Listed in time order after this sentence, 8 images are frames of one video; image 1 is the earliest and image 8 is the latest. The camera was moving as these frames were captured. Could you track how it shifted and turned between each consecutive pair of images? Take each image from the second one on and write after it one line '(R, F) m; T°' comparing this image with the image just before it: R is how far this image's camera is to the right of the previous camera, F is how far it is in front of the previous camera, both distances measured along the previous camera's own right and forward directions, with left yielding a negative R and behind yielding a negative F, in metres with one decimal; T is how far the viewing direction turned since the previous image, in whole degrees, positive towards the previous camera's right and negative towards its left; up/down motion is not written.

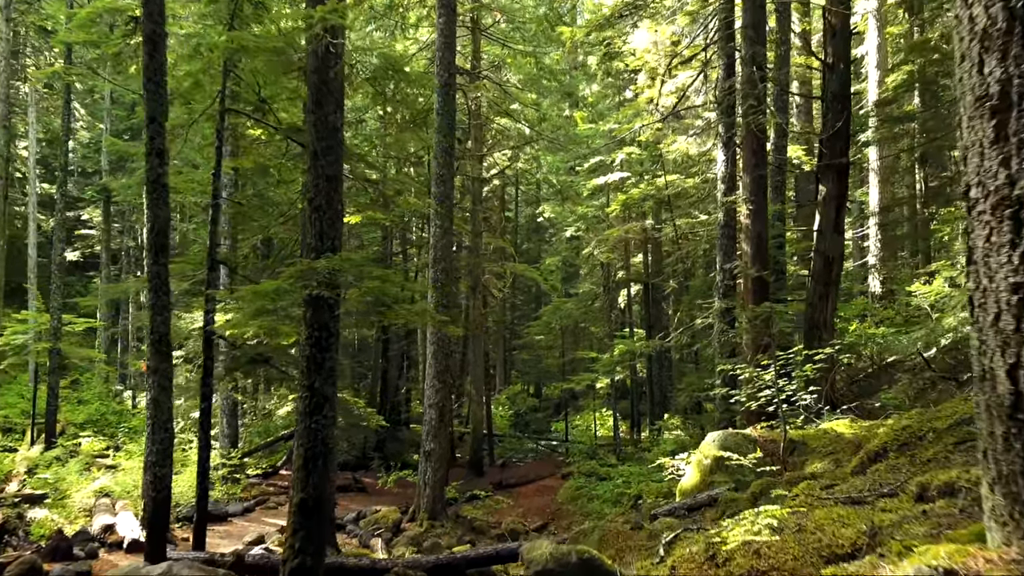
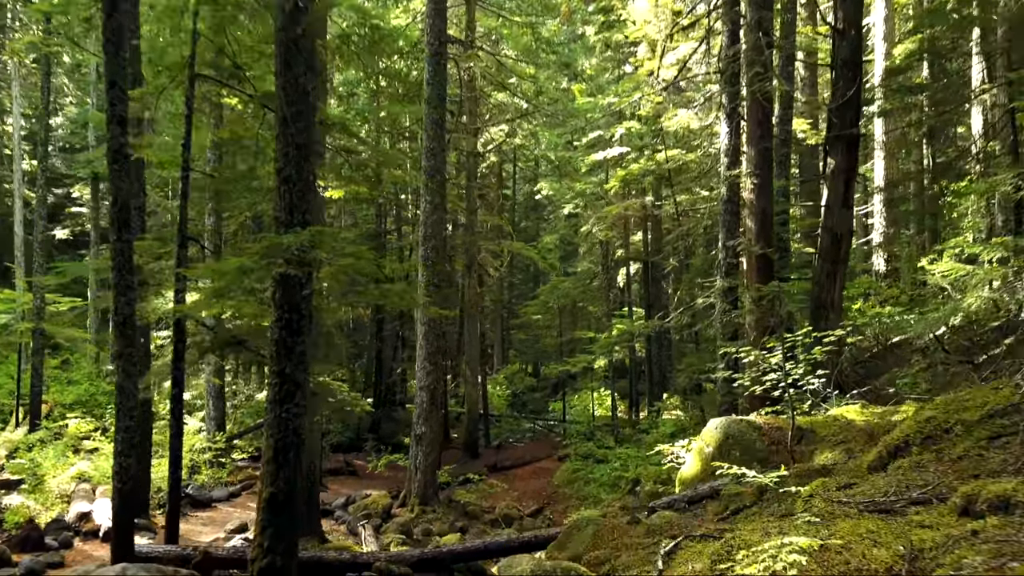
(+0.1, +0.5) m; 0°
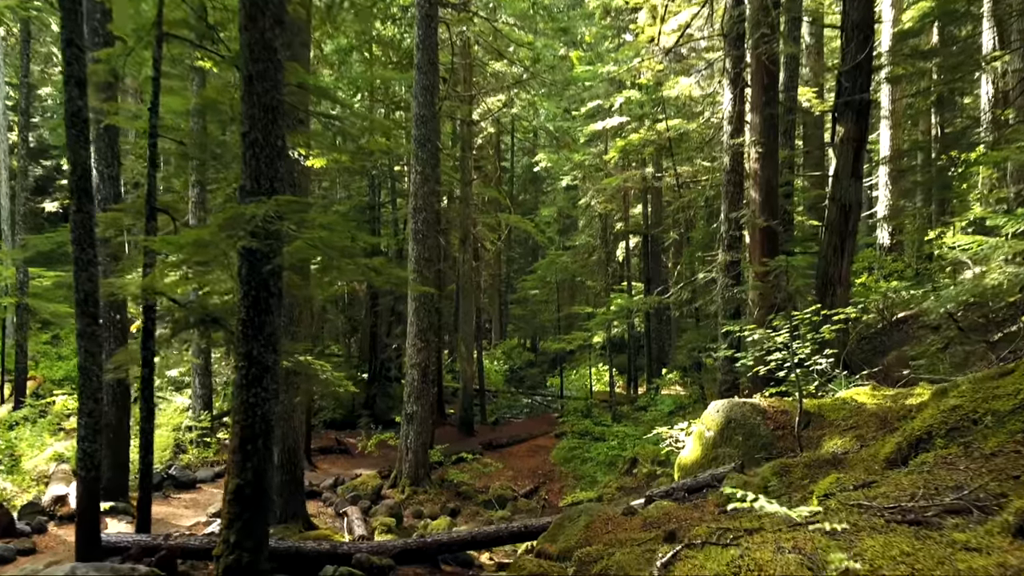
(+0.1, +0.4) m; 0°
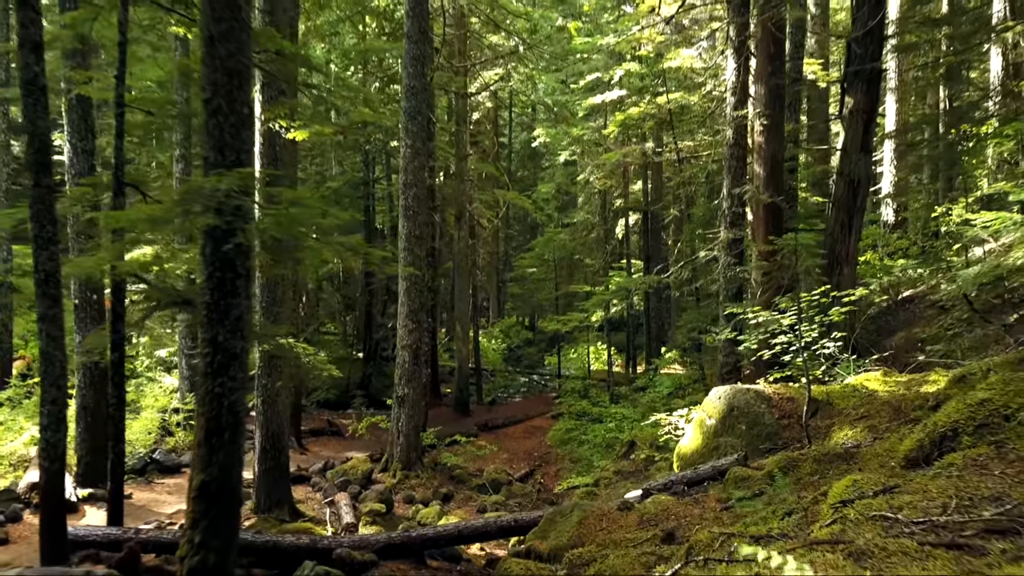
(+0.1, +0.4) m; 0°
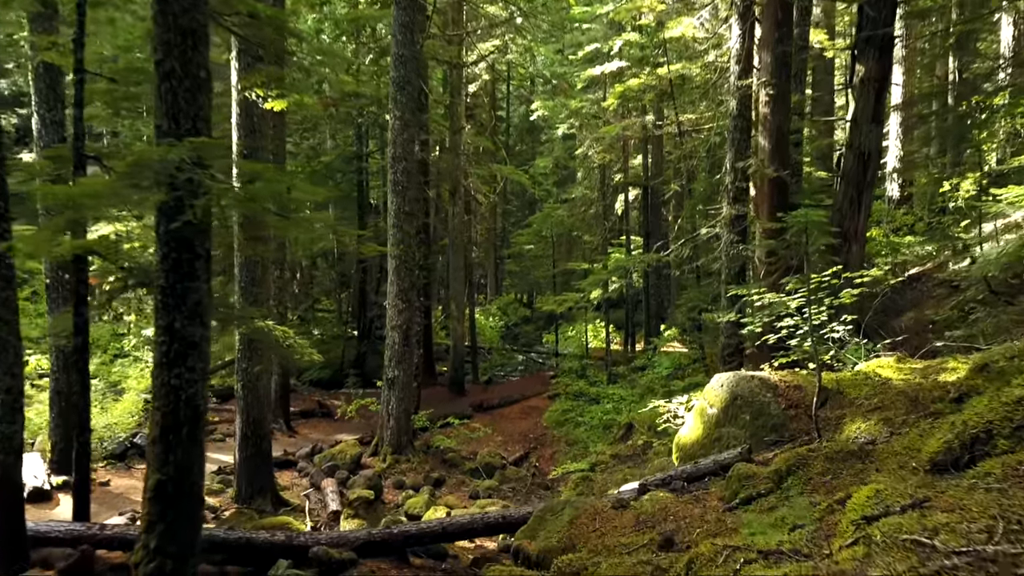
(+0.1, +0.4) m; 0°
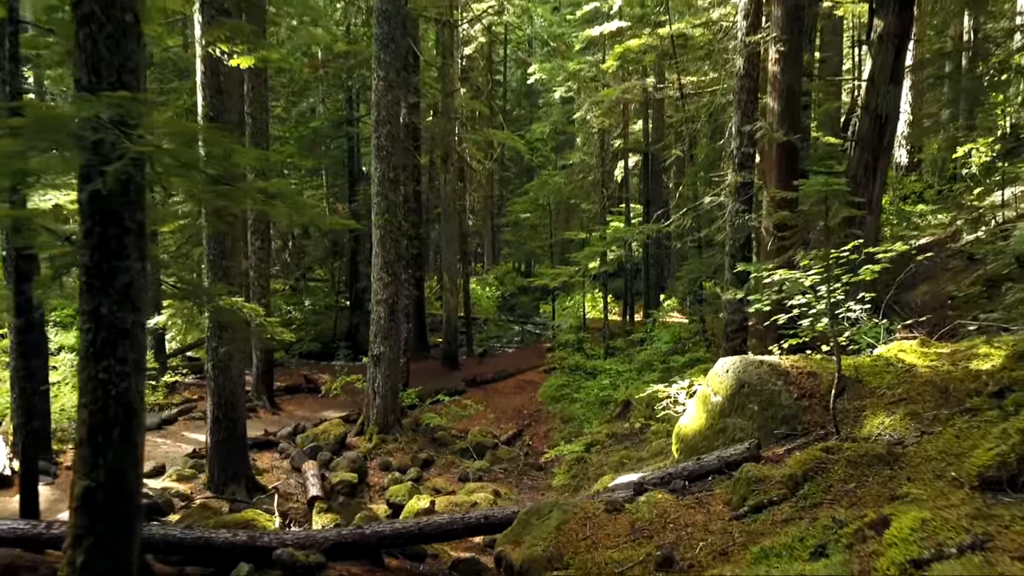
(+0.1, +0.6) m; 0°
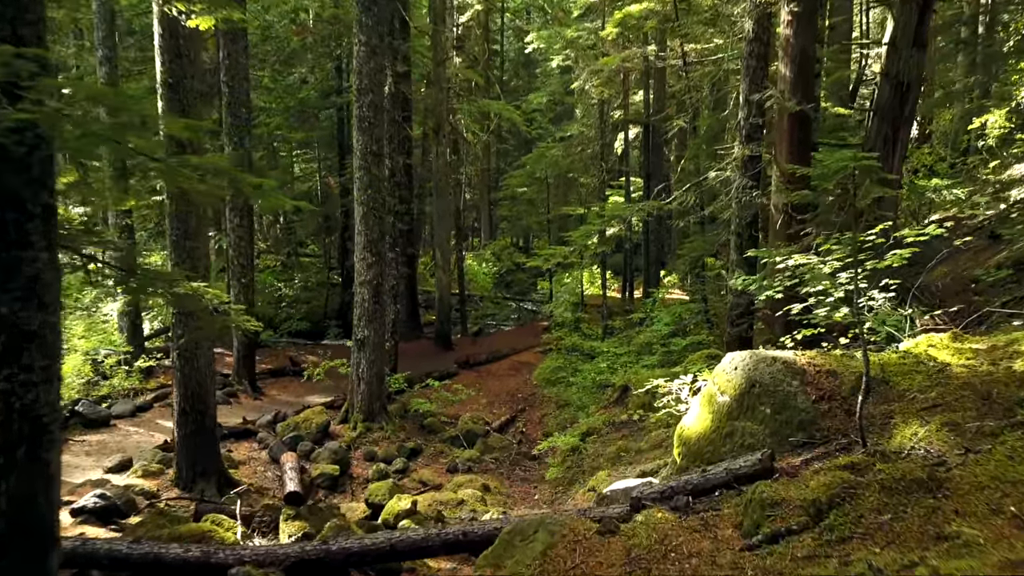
(+0.1, +0.6) m; 0°
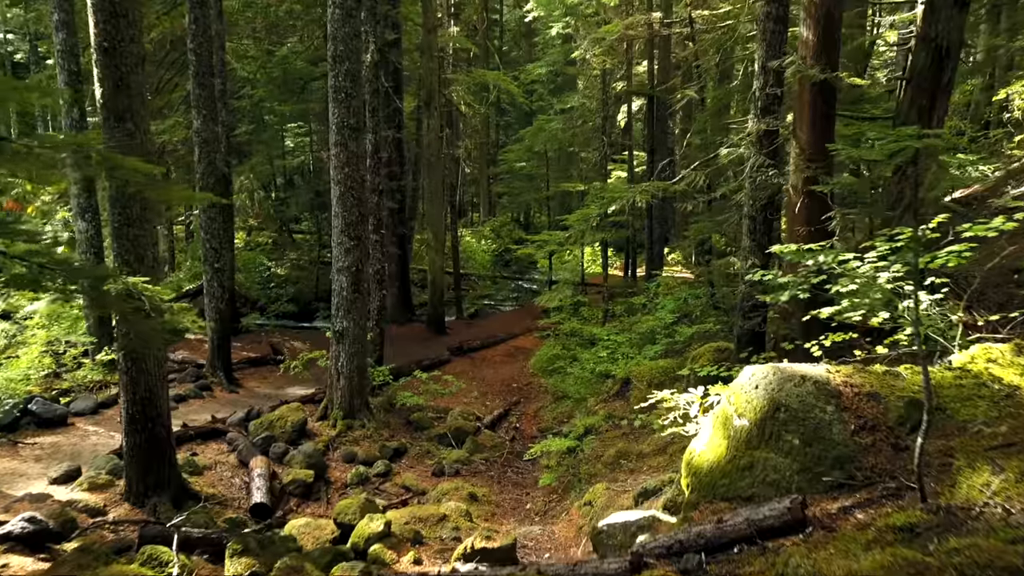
(+0.1, +0.8) m; 0°
